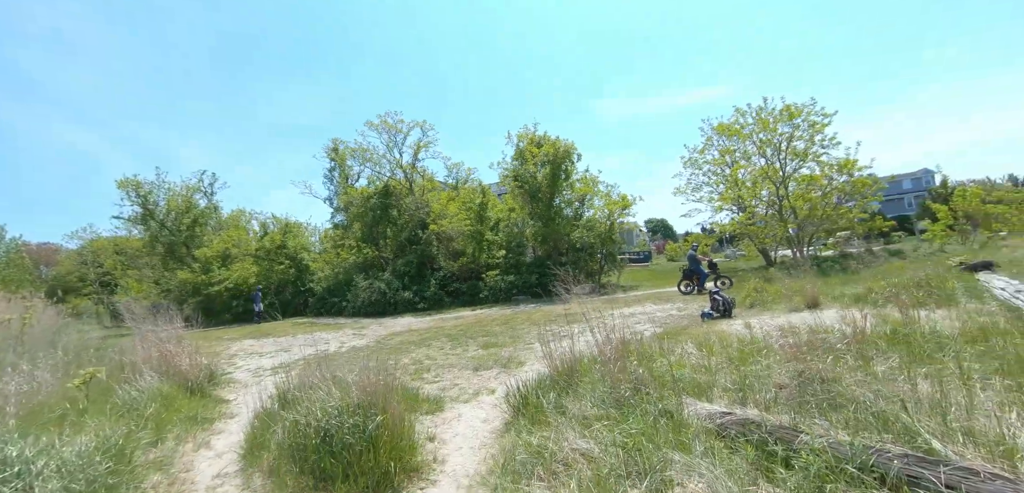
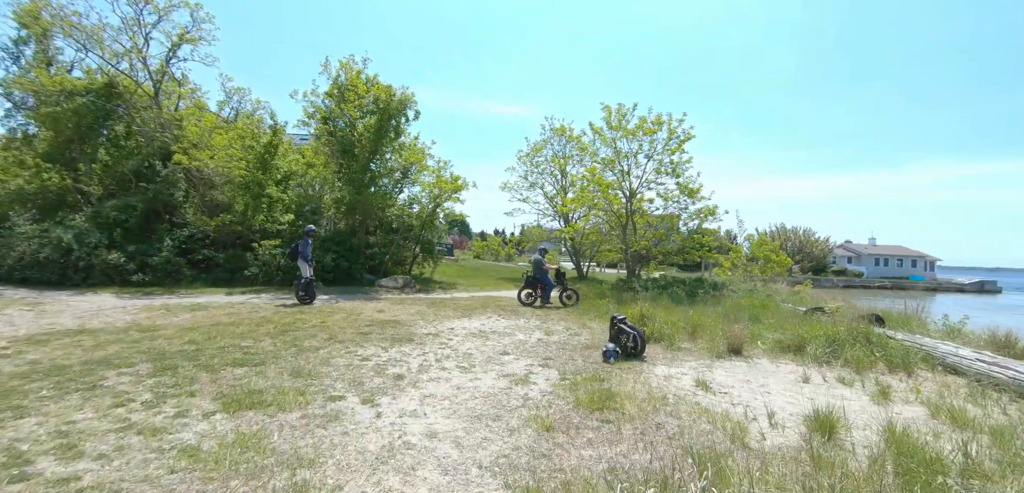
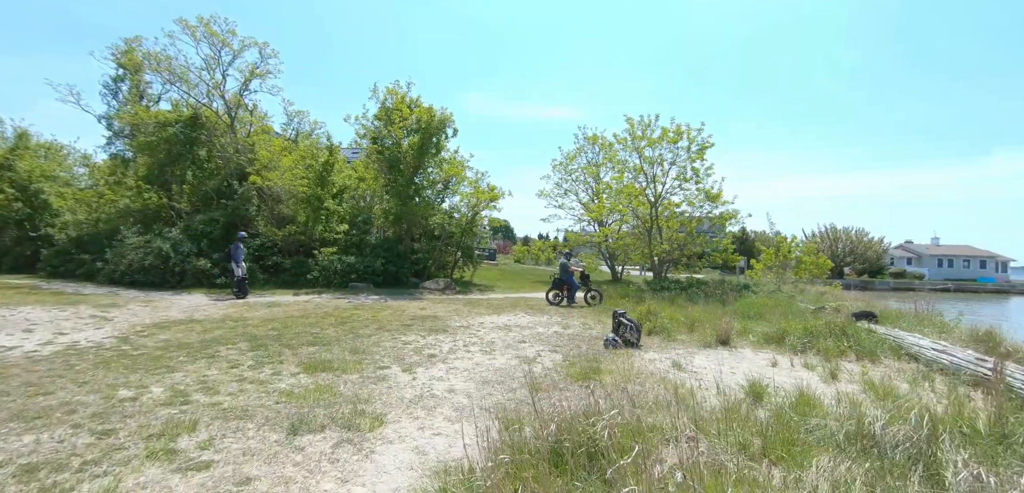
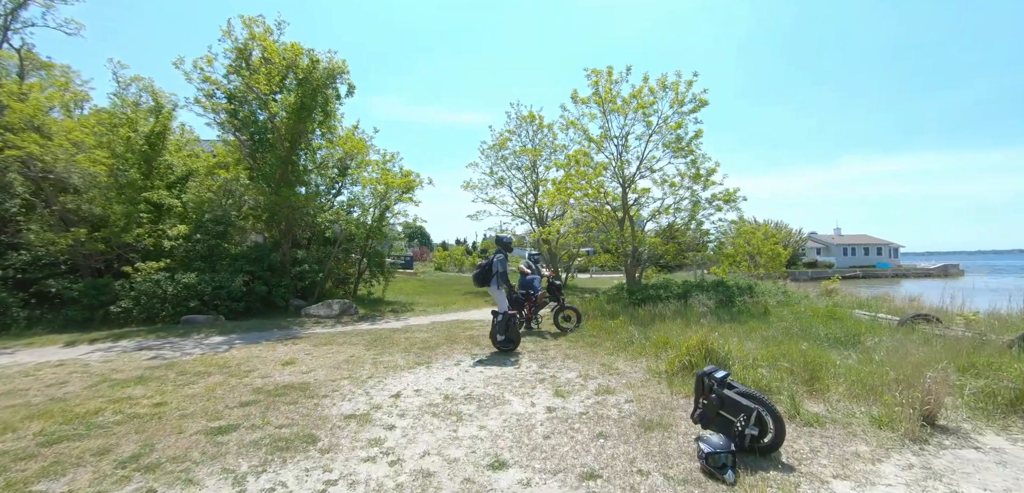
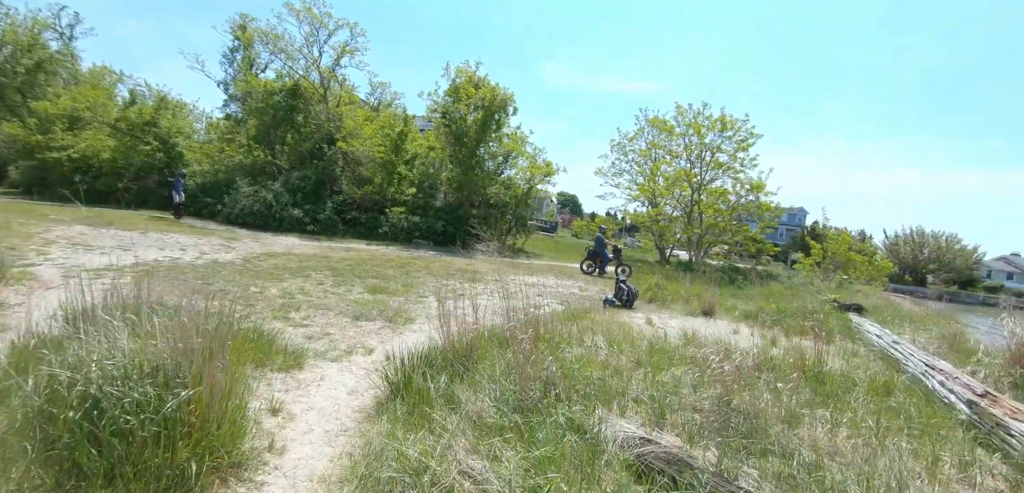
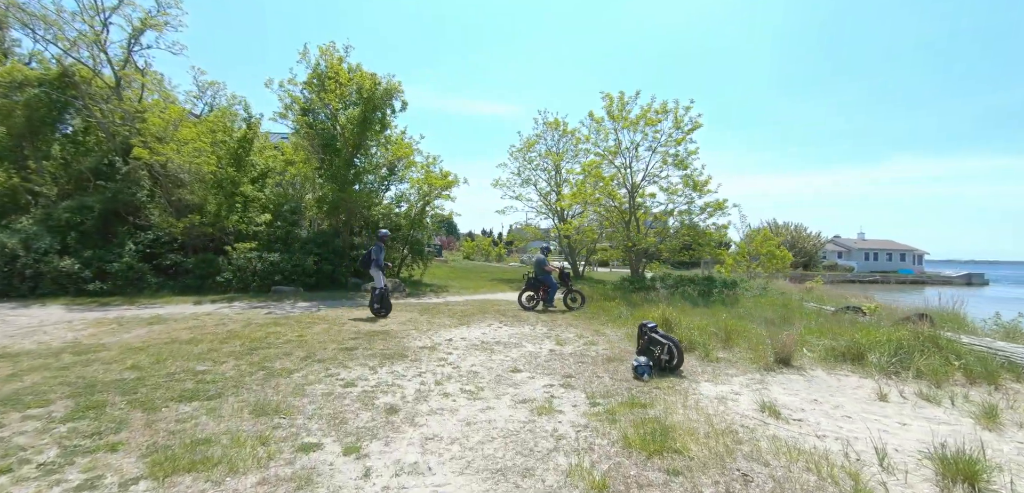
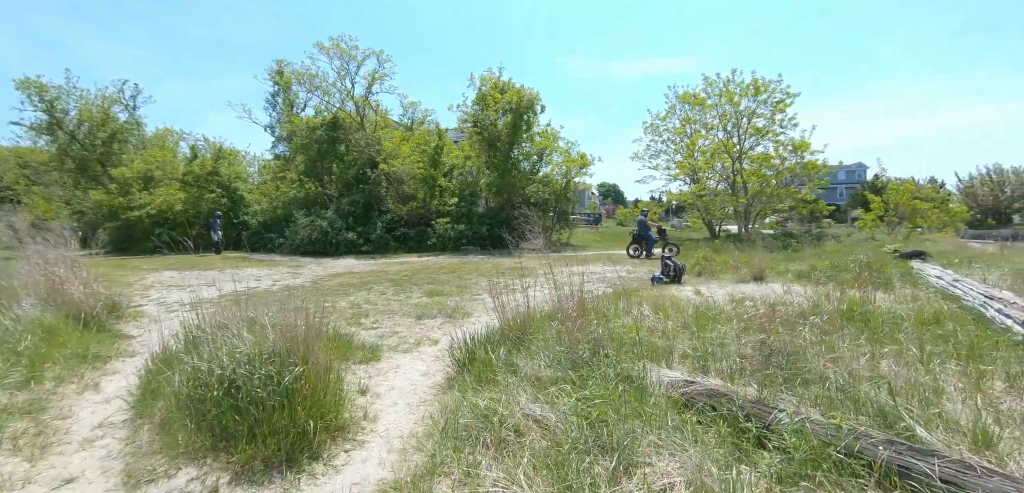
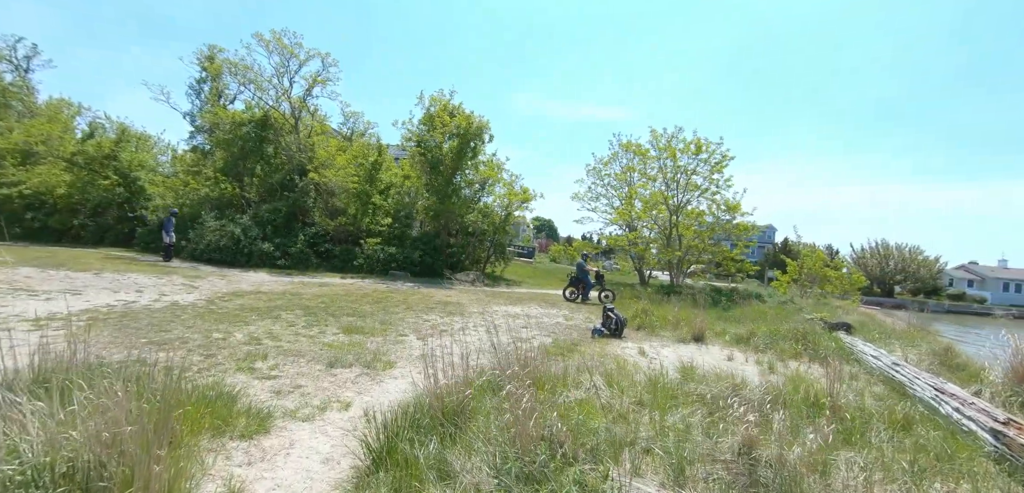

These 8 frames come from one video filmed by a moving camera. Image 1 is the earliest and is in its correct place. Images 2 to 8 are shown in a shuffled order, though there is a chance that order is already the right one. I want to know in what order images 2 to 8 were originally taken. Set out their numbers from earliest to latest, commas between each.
7, 5, 8, 3, 2, 6, 4
